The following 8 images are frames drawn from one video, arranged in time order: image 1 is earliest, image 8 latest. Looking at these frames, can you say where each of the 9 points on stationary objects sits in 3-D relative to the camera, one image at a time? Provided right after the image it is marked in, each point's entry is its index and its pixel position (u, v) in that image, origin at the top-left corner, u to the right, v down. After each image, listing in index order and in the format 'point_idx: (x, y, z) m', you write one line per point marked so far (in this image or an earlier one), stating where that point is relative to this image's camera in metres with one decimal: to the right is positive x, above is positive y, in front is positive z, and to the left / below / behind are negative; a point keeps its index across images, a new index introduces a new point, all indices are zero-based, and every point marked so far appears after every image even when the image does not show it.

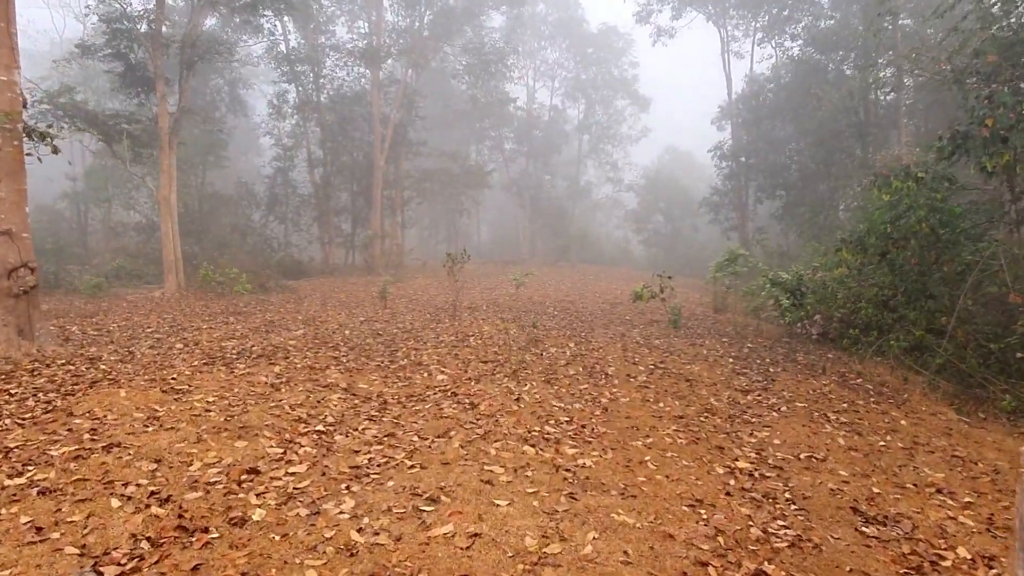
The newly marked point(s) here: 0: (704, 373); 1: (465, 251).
0: (+2.0, -0.9, +7.6) m
1: (-0.8, +0.6, +11.4) m
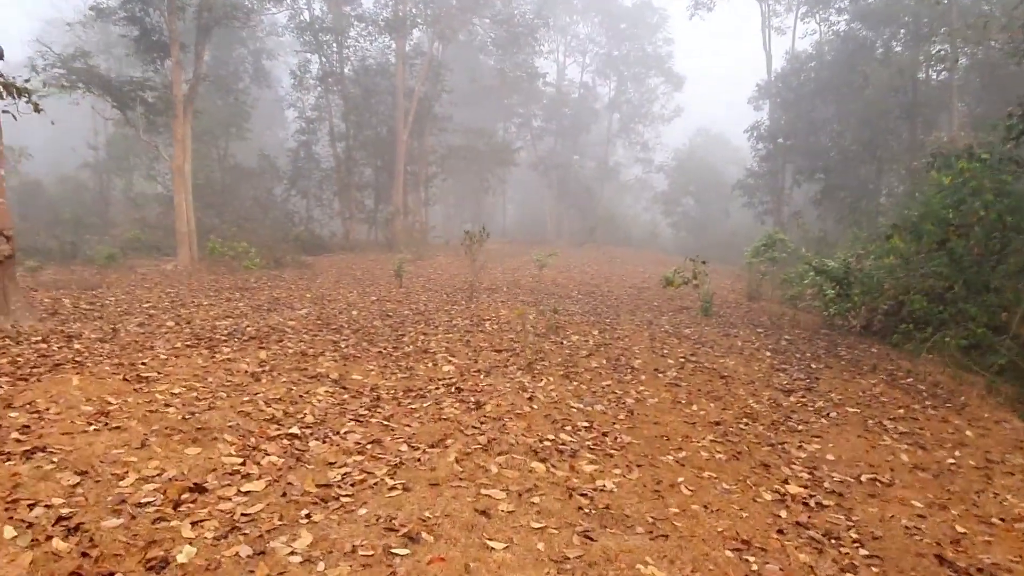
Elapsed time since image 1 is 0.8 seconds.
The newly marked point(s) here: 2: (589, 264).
0: (+2.2, -0.8, +6.9) m
1: (-0.4, +0.8, +10.8) m
2: (+2.1, +0.6, +19.4) m
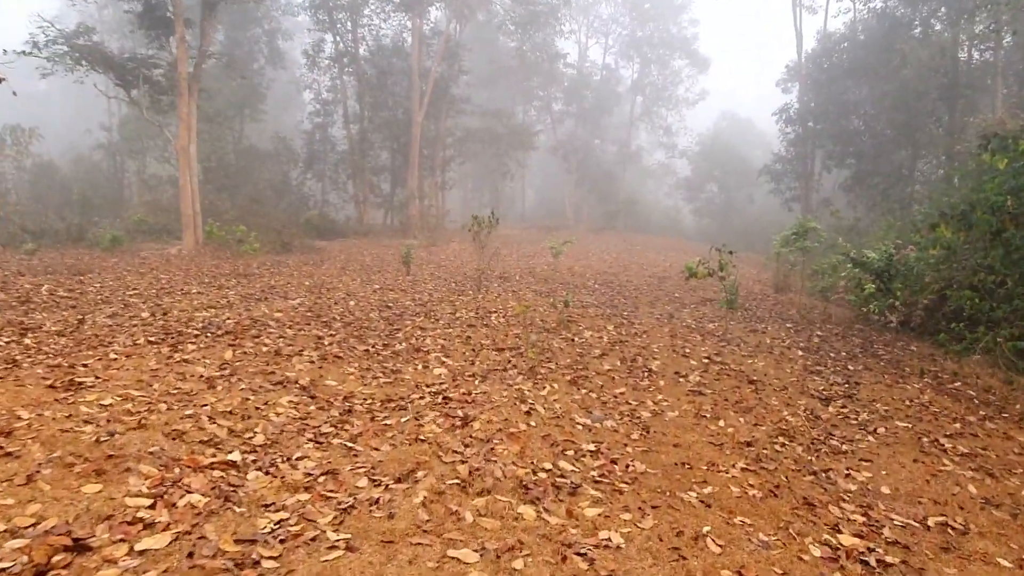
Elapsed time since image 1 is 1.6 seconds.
0: (+2.2, -0.7, +6.2) m
1: (-0.3, +1.0, +10.1) m
2: (+2.5, +0.9, +18.7) m
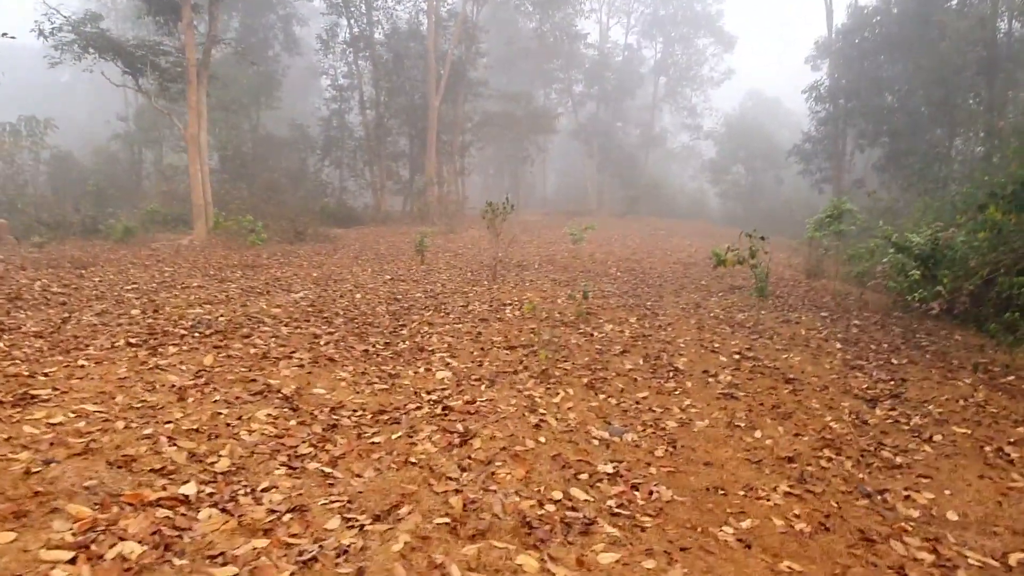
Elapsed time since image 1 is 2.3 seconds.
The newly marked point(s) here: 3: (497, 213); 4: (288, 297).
0: (+2.3, -0.7, +5.7) m
1: (-0.1, +1.1, +9.7) m
2: (+3.0, +1.3, +18.1) m
3: (-0.2, +0.9, +9.1) m
4: (-2.2, -0.1, +7.2) m
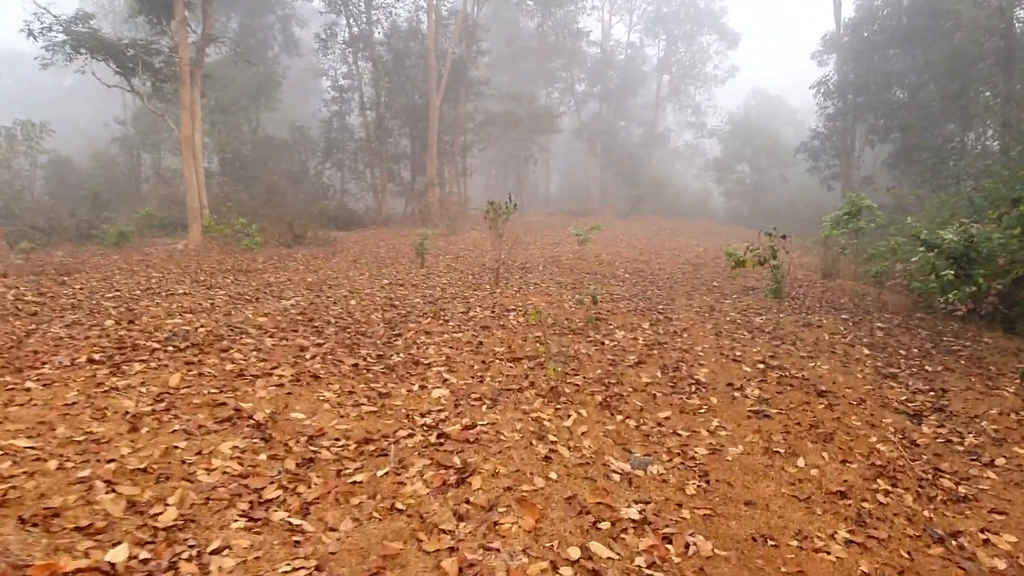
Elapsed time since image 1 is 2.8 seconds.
0: (+2.4, -0.7, +5.3) m
1: (0.0, +1.1, +9.2) m
2: (+3.1, +1.2, +17.7) m
3: (-0.1, +0.9, +8.6) m
4: (-2.2, -0.1, +6.7) m
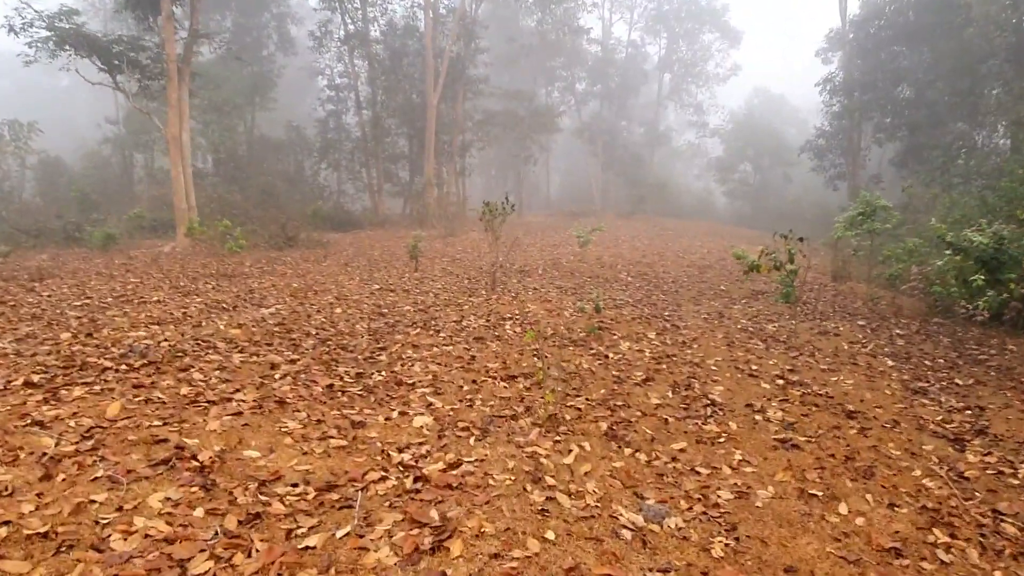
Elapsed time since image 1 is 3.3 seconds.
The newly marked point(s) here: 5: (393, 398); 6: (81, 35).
0: (+2.3, -0.7, +4.8) m
1: (-0.1, +1.0, +8.7) m
2: (+3.0, +1.2, +17.2) m
3: (-0.2, +0.8, +8.2) m
4: (-2.2, -0.2, +6.2) m
5: (-0.6, -0.6, +3.8) m
6: (-8.0, +4.7, +13.3) m
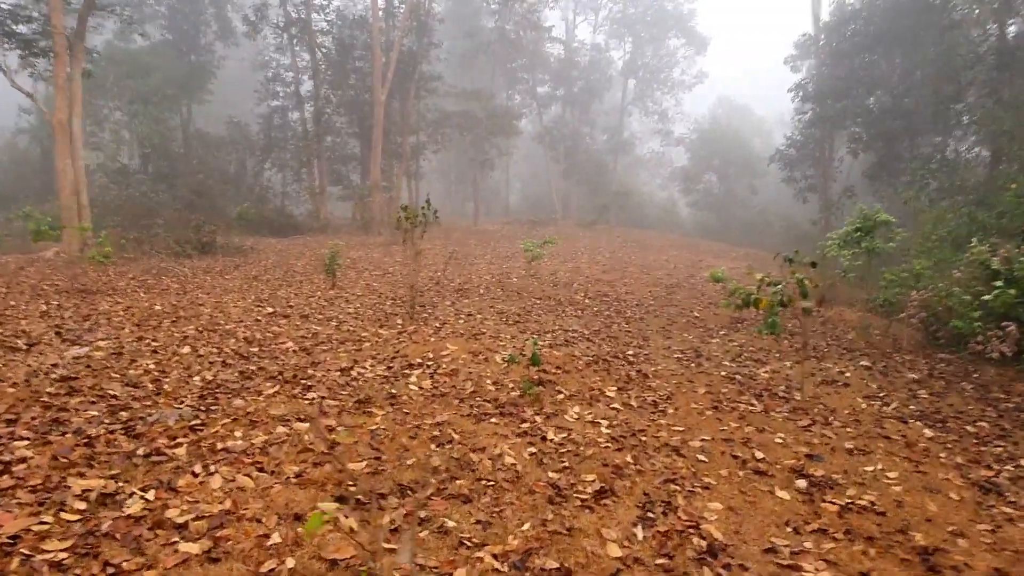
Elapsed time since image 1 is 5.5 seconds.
0: (+1.8, -1.0, +3.1) m
1: (-0.7, +0.8, +7.0) m
2: (+1.9, +0.8, +15.6) m
3: (-0.8, +0.6, +6.4) m
4: (-2.8, -0.4, +4.4) m
5: (-1.1, -0.8, +2.0) m
6: (-8.8, +4.5, +11.2) m
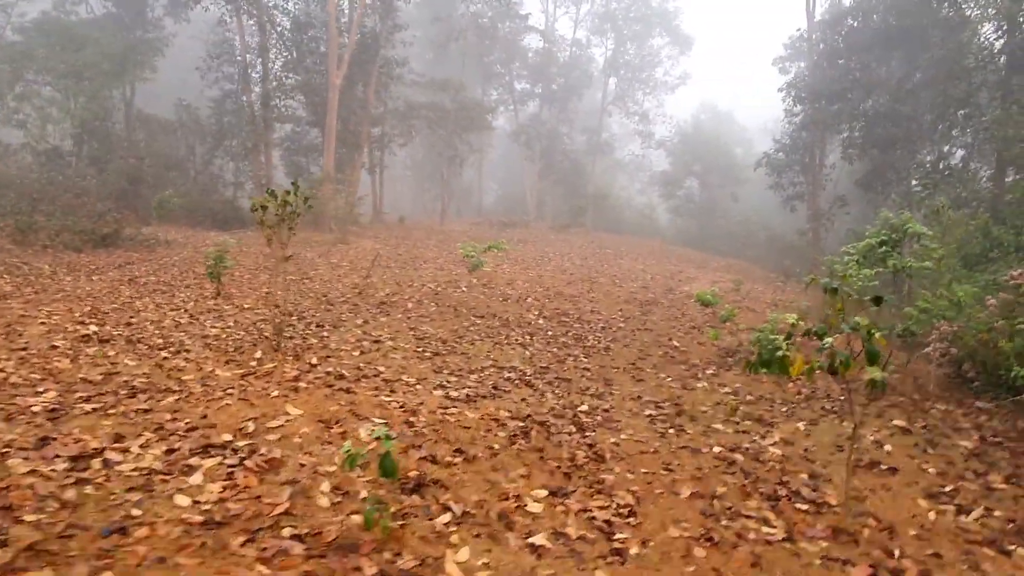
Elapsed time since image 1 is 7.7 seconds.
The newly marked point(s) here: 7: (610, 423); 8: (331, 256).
0: (+1.3, -1.2, +1.3) m
1: (-1.3, +0.7, +5.1) m
2: (+1.1, +0.6, +13.8) m
3: (-1.4, +0.5, +4.5) m
4: (-3.3, -0.5, +2.4) m
5: (-1.5, -0.9, +0.1) m
6: (-9.4, +4.6, +9.1) m
7: (+0.5, -0.8, +4.2) m
8: (-2.7, +0.5, +11.2) m
